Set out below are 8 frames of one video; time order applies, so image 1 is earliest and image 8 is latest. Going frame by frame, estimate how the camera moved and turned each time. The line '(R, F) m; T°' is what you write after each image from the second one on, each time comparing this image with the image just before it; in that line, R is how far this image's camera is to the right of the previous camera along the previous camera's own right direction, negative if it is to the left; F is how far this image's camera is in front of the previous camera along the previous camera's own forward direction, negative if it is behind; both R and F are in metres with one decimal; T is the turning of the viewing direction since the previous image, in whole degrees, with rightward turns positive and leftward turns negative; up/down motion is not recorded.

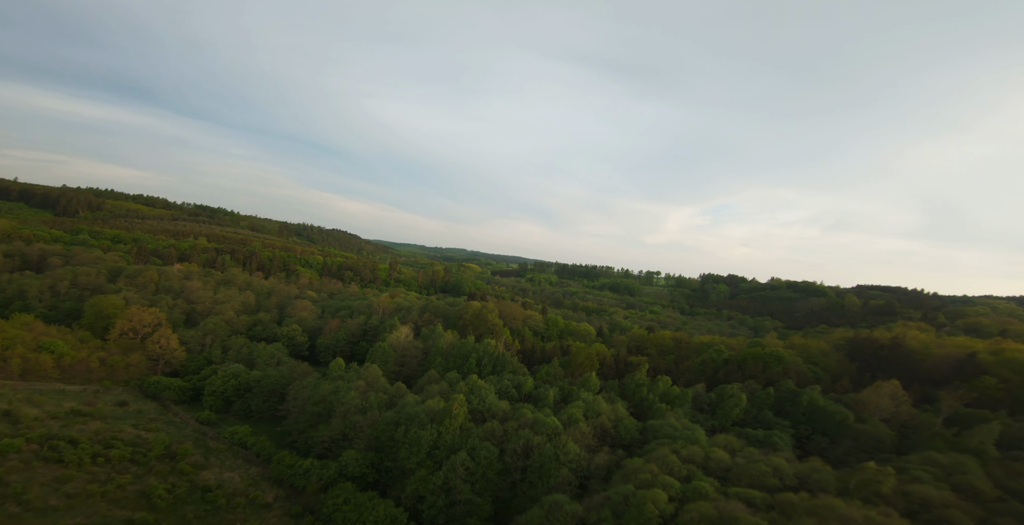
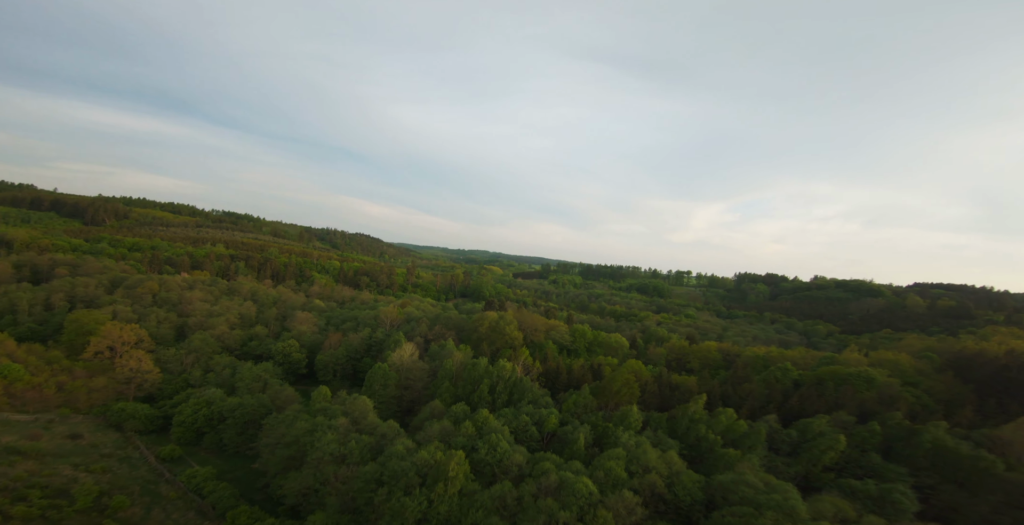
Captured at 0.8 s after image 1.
(+0.5, +8.3) m; -3°
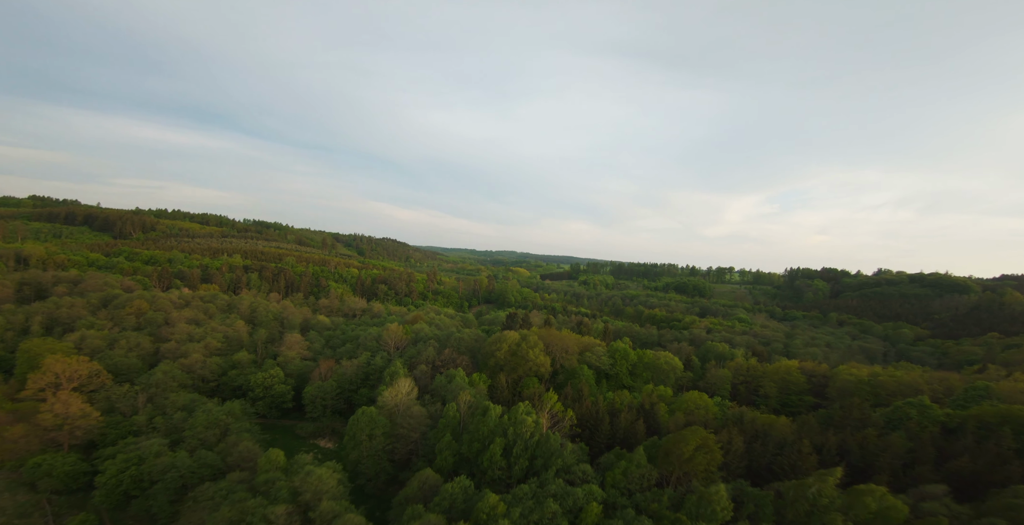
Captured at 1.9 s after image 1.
(+0.8, +11.4) m; -4°
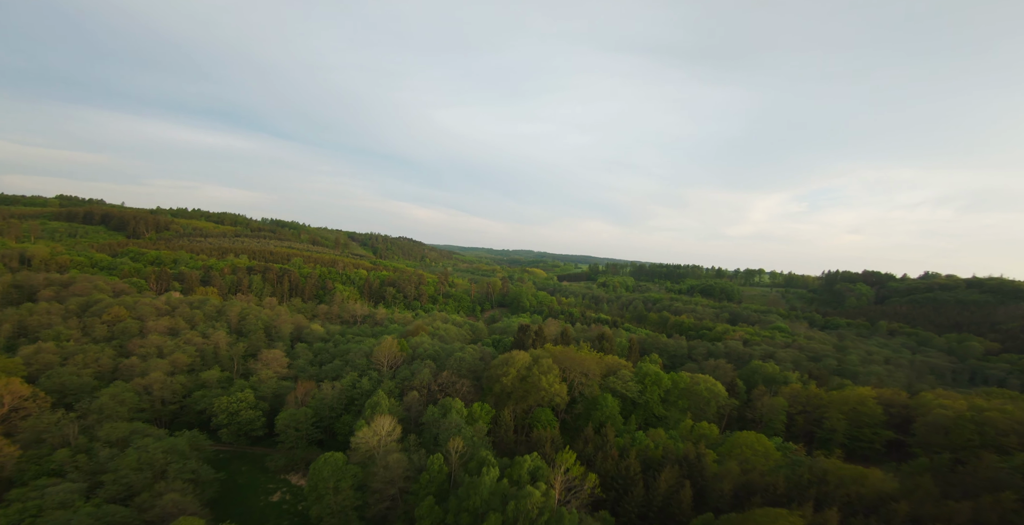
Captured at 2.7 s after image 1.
(+0.9, +8.3) m; -2°
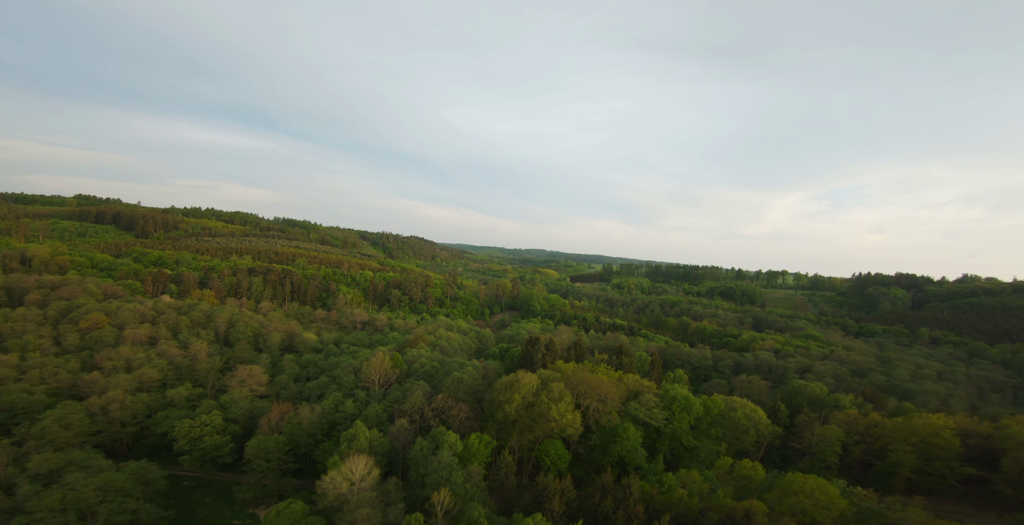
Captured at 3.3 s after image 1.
(+0.7, +6.1) m; -2°
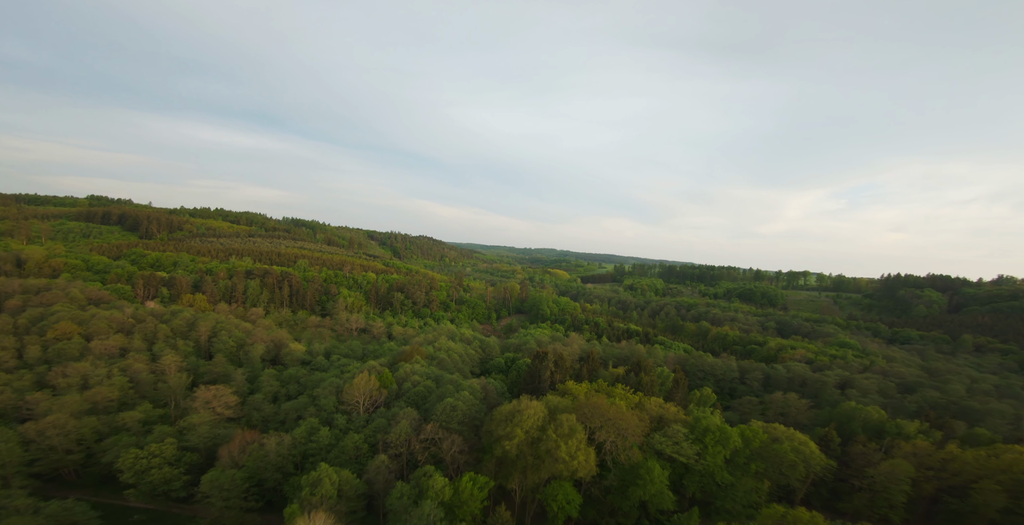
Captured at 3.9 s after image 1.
(+0.7, +6.1) m; -1°
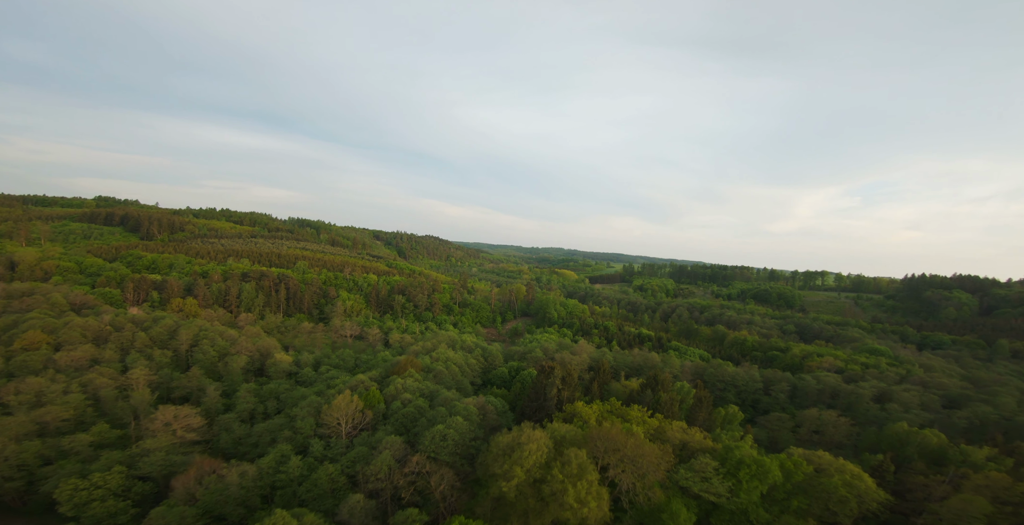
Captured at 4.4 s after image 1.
(+0.5, +5.0) m; -1°
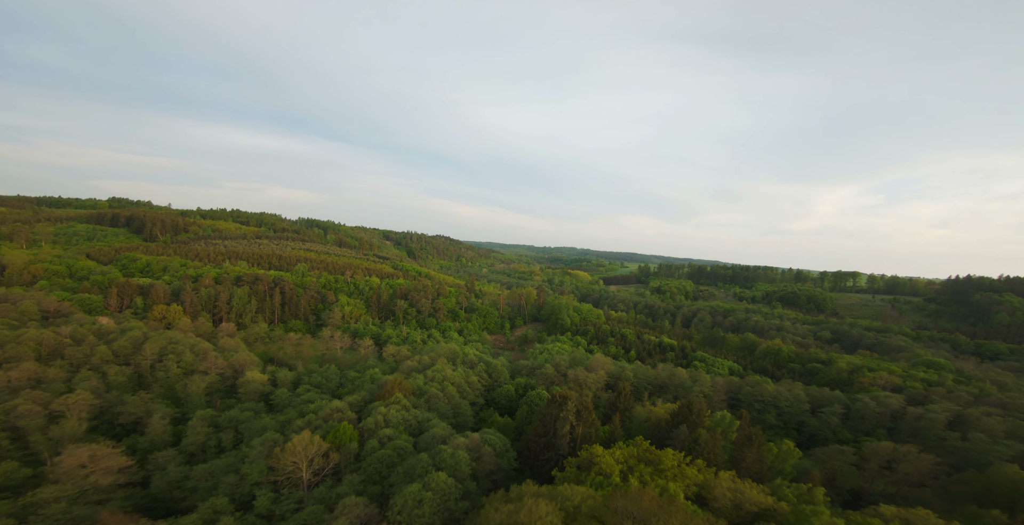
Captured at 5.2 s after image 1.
(+0.8, +7.8) m; -2°
